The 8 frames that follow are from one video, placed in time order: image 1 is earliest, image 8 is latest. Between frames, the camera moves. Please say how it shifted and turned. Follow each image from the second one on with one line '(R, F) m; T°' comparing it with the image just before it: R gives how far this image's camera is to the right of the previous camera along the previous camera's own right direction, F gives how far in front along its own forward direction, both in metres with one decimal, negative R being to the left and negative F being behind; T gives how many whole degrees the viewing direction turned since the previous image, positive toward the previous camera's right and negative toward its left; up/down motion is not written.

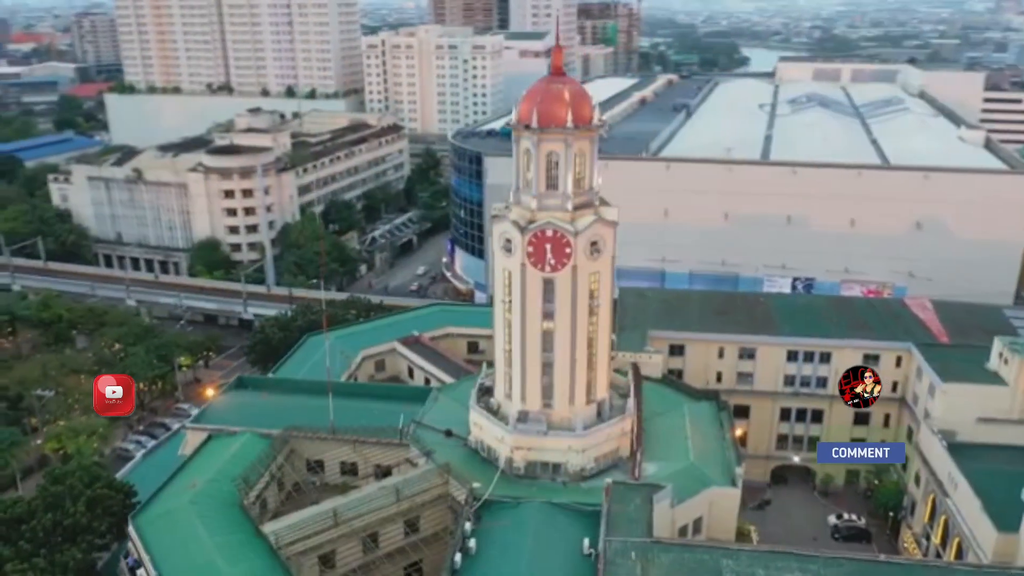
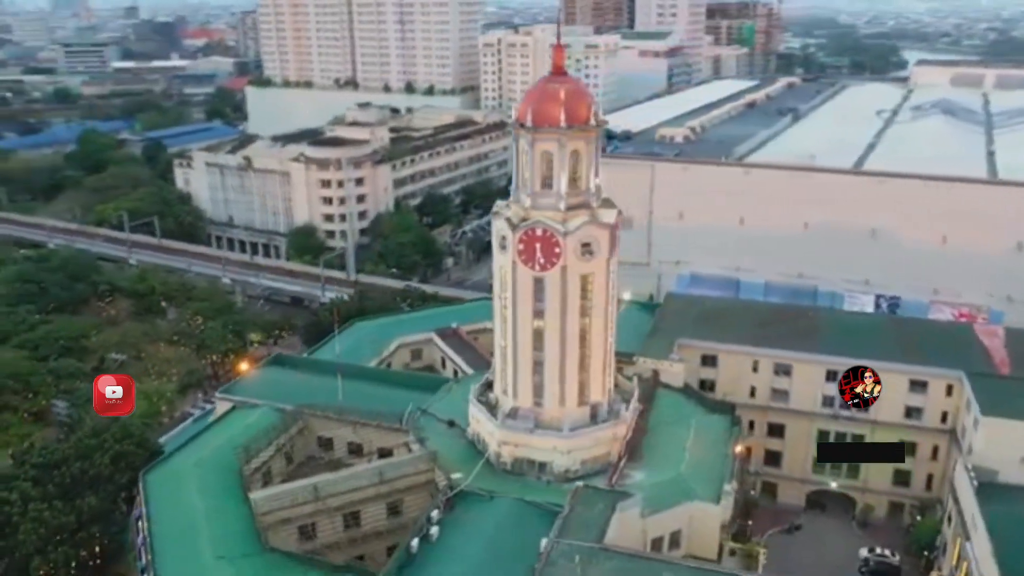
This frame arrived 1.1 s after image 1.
(+5.3, +0.2) m; -10°
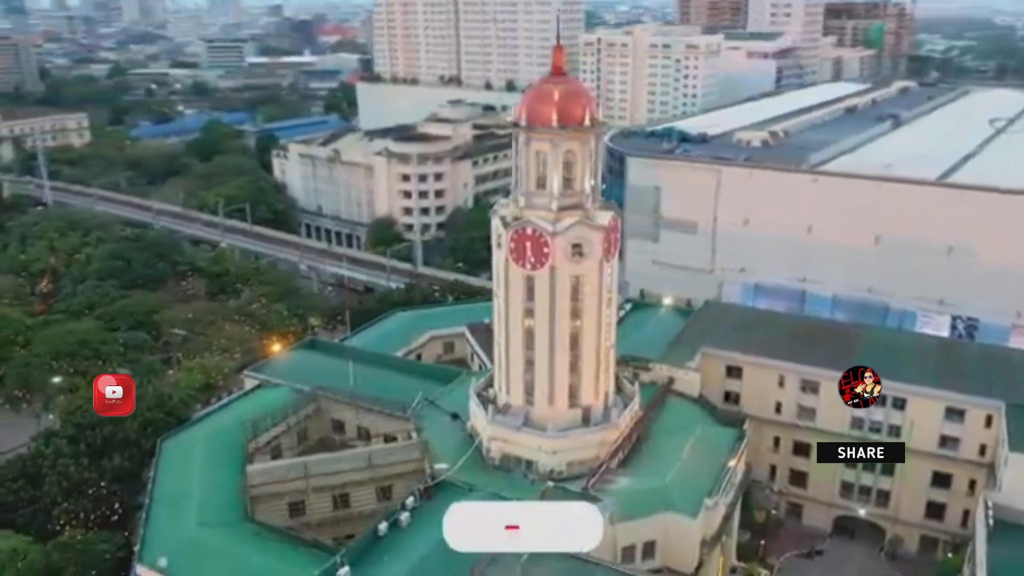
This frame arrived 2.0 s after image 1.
(+4.7, +0.1) m; -9°
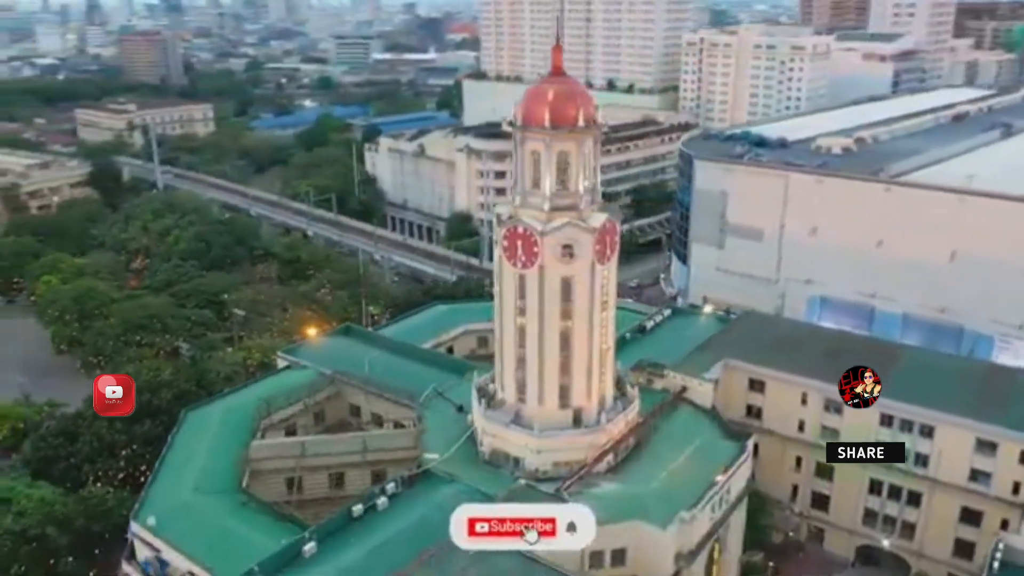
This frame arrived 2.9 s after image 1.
(+4.7, +0.1) m; -9°
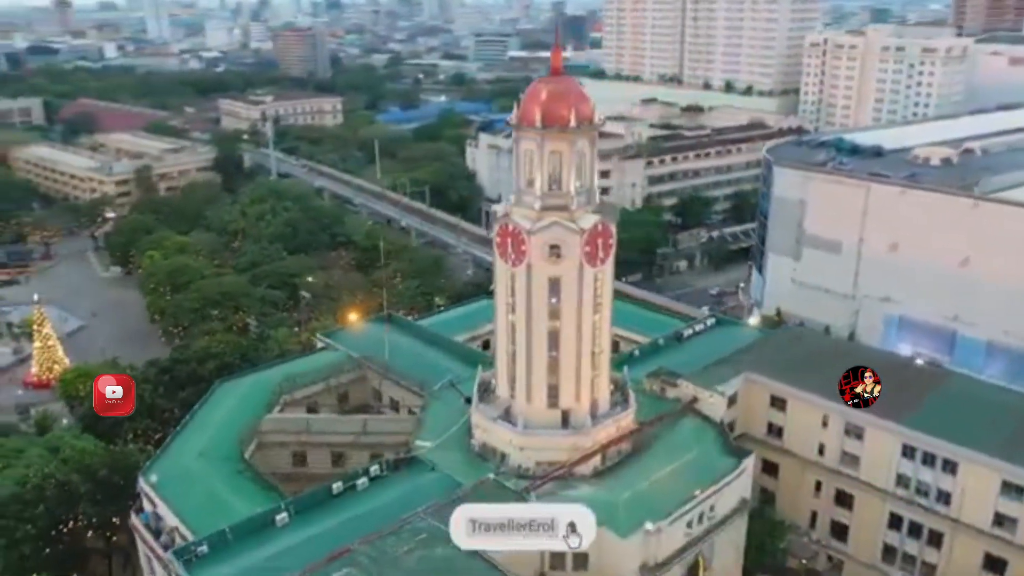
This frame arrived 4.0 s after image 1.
(+5.3, +0.2) m; -10°
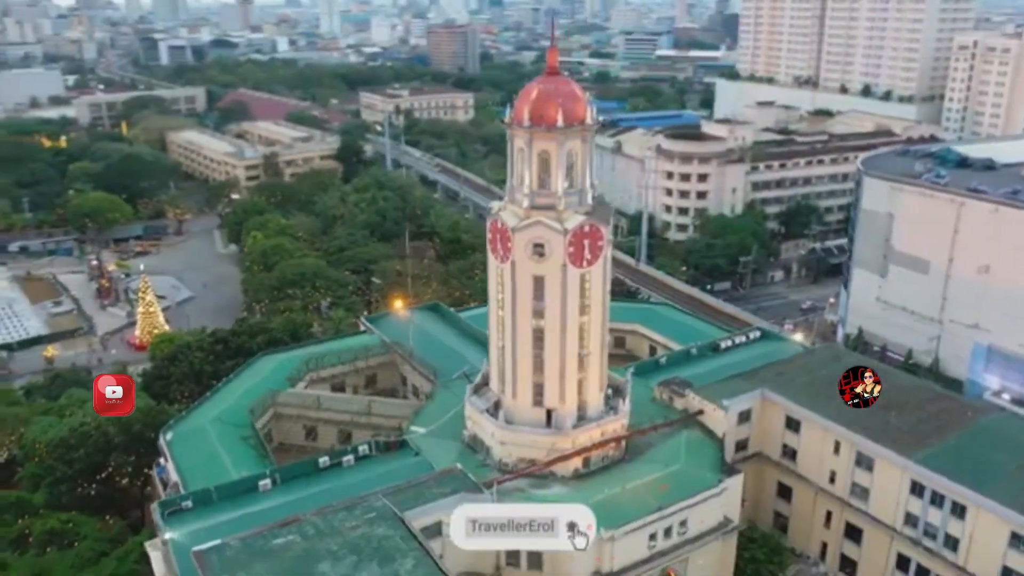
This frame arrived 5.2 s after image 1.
(+5.9, +0.2) m; -11°
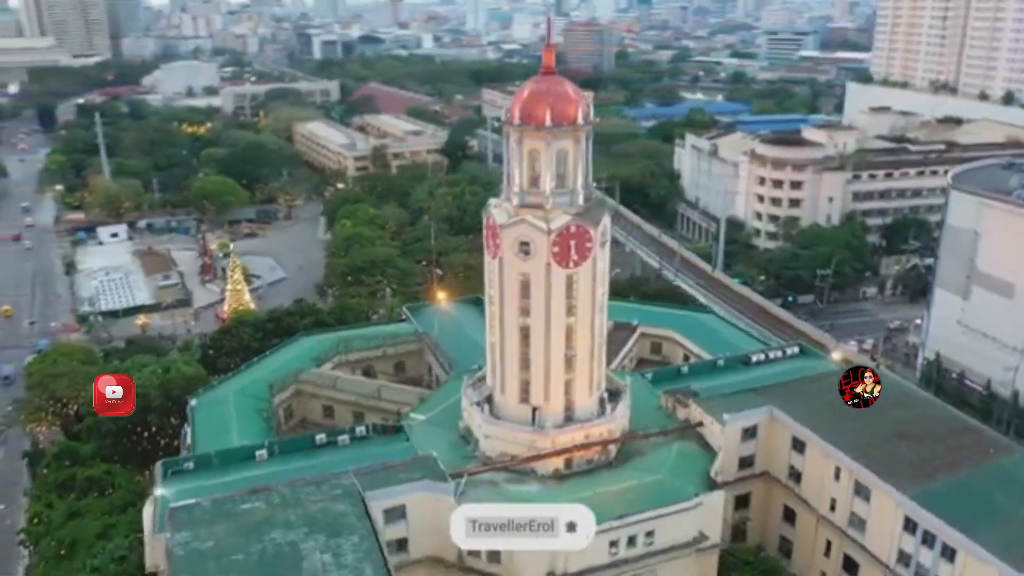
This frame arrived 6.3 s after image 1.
(+5.5, +0.1) m; -10°
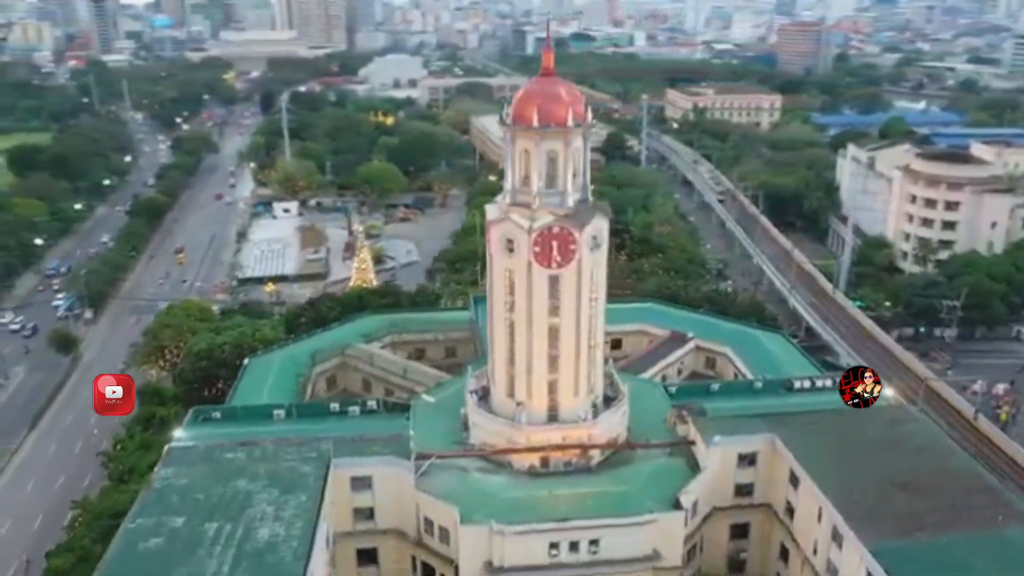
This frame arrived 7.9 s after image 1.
(+8.1, +0.4) m; -15°
